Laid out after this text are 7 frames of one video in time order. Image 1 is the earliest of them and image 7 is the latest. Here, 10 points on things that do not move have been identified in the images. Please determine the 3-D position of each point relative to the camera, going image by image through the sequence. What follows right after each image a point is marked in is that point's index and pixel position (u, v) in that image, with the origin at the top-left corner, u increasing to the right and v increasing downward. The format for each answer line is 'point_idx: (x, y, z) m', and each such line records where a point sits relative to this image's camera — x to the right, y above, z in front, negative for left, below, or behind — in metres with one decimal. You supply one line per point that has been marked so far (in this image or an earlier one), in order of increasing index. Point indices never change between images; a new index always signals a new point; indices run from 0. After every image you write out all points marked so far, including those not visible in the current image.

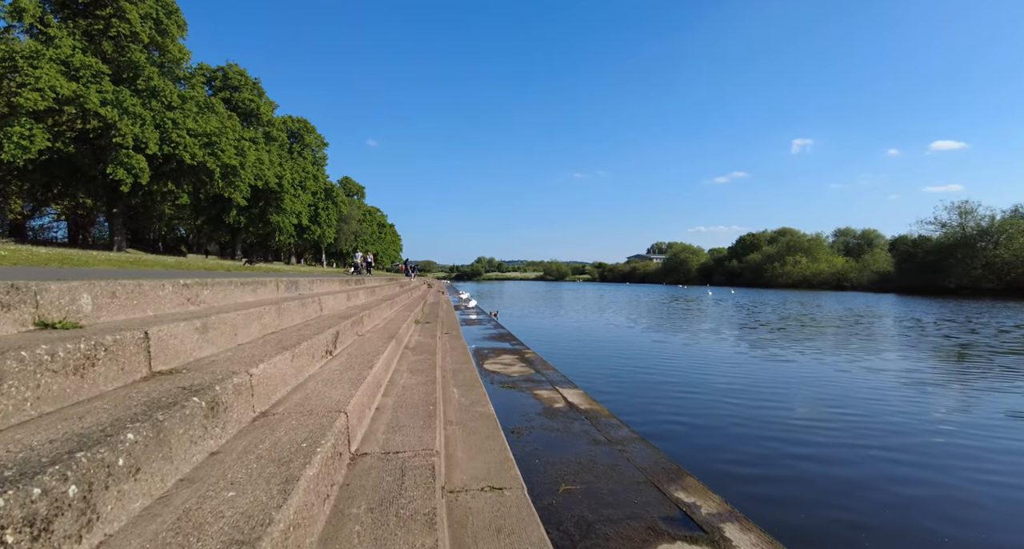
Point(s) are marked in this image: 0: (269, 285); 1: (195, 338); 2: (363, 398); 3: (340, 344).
0: (-3.5, -0.2, +7.4) m
1: (-2.3, -0.5, +3.7) m
2: (-1.2, -1.0, +4.1) m
3: (-2.1, -0.9, +6.1) m
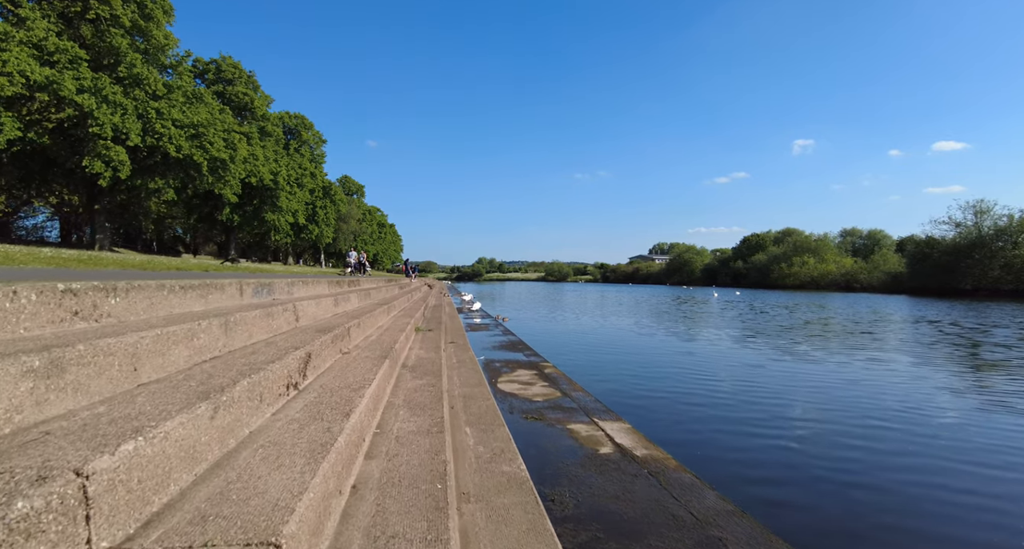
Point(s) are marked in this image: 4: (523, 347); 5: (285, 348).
0: (-3.2, -0.2, +5.8) m
1: (-2.0, -0.5, +2.1) m
2: (-0.9, -1.0, +2.5) m
3: (-1.8, -0.9, +4.5) m
4: (+0.3, -1.8, +12.7) m
5: (-2.0, -0.6, +4.5) m
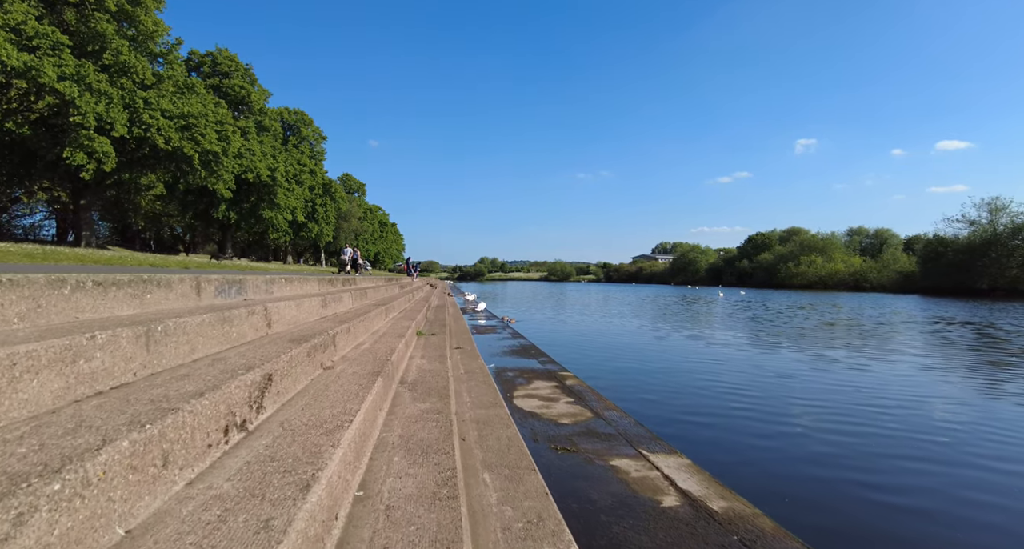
0: (-3.0, -0.1, +4.5) m
1: (-1.8, -0.4, +0.9) m
2: (-0.7, -1.0, +1.3) m
3: (-1.5, -0.8, +3.3) m
4: (+0.5, -1.7, +11.4) m
5: (-1.8, -0.6, +3.2) m
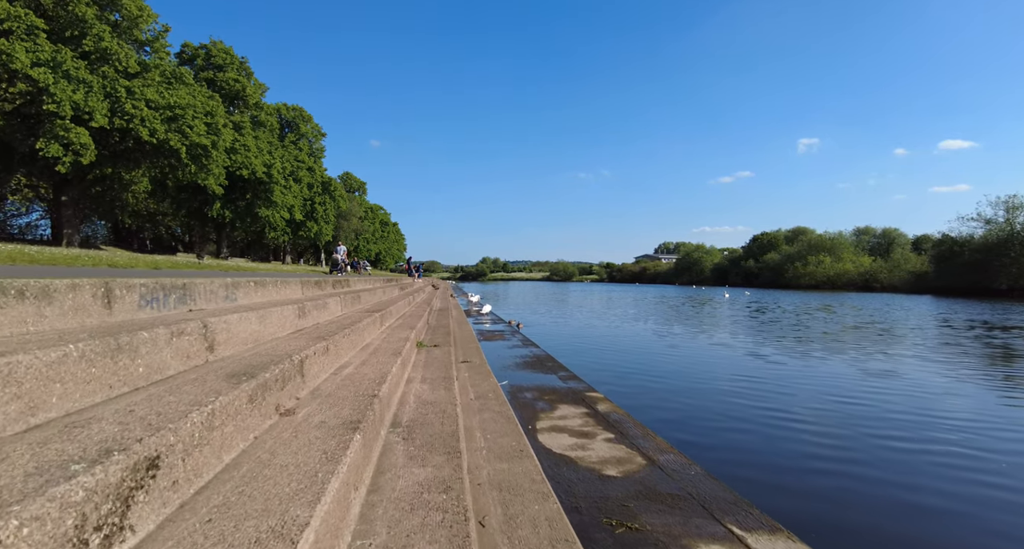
0: (-2.7, -0.1, +3.1) m
1: (-1.6, -0.5, -0.6) m
2: (-0.4, -1.0, -0.2) m
3: (-1.3, -0.8, +1.8) m
4: (+0.8, -1.8, +10.0) m
5: (-1.5, -0.6, +1.8) m
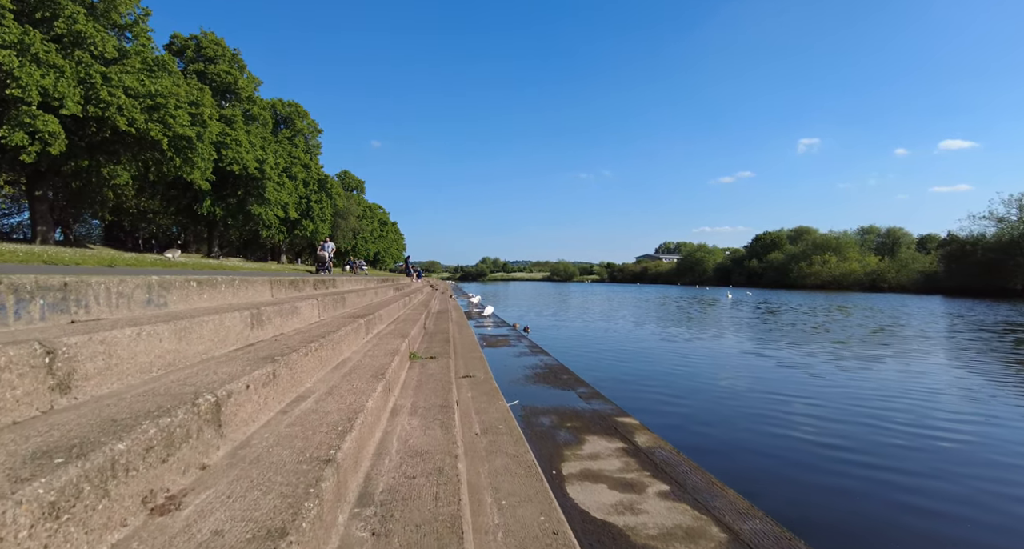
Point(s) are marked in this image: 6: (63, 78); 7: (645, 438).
0: (-2.6, -0.1, +1.7) m
1: (-1.4, -0.4, -2.0) m
2: (-0.3, -1.0, -1.6) m
3: (-1.1, -0.8, +0.4) m
4: (+1.0, -1.7, +8.6) m
5: (-1.4, -0.6, +0.4) m
6: (-16.0, +7.0, +18.2) m
7: (+1.4, -1.7, +5.5) m
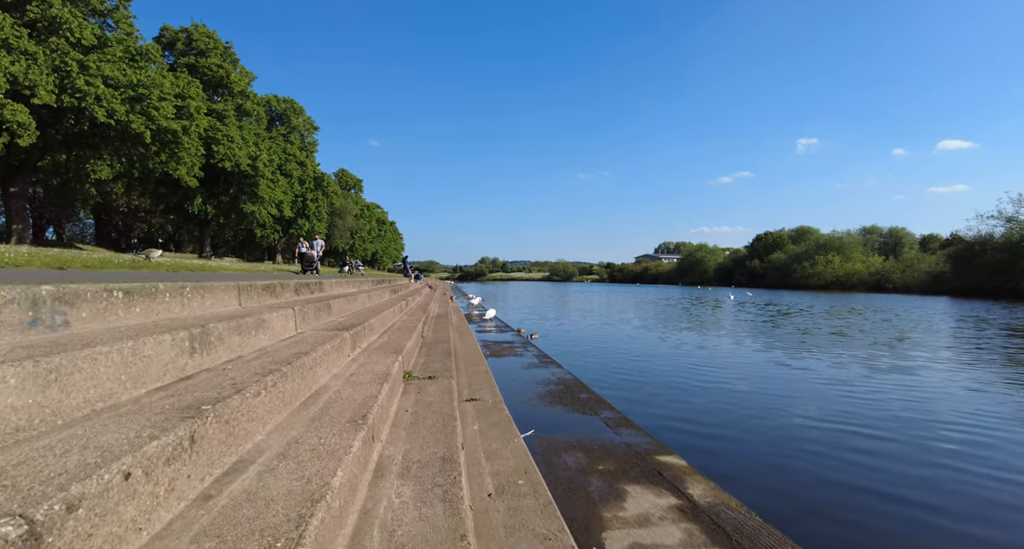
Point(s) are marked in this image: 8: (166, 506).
0: (-2.4, -0.2, +0.5) m
1: (-1.2, -0.5, -3.2) m
2: (-0.1, -1.0, -2.8) m
3: (-0.9, -0.9, -0.7) m
4: (+1.1, -1.8, +7.4) m
5: (-1.2, -0.6, -0.8) m
6: (-15.9, +7.0, +17.0) m
7: (+1.6, -1.8, +4.3) m
8: (-1.4, -0.9, +2.0) m
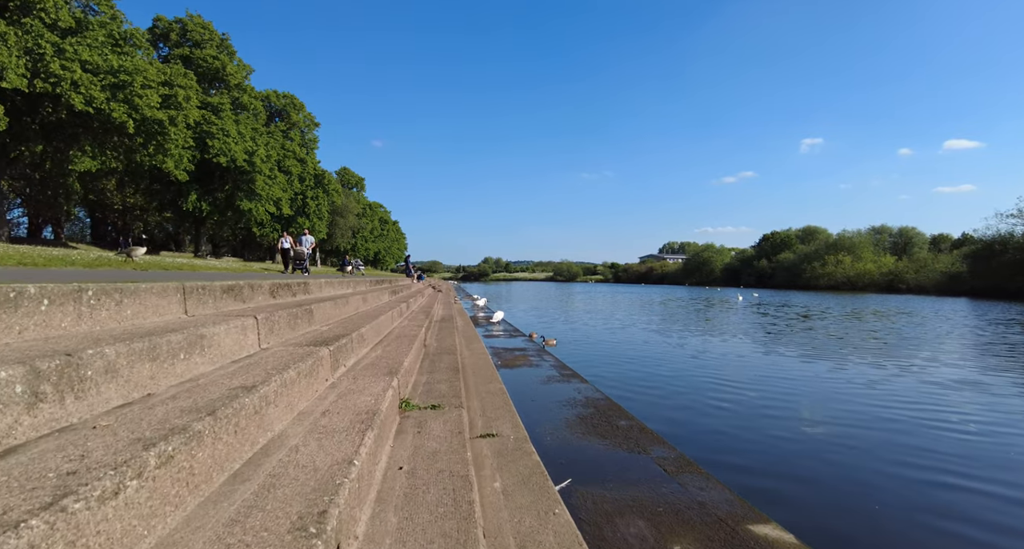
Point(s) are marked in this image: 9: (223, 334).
0: (-2.2, -0.1, -0.9) m
1: (-1.0, -0.5, -4.6) m
2: (+0.1, -1.0, -4.2) m
3: (-0.7, -0.9, -2.2) m
4: (+1.4, -1.8, +6.0) m
5: (-0.9, -0.6, -2.2) m
6: (-15.6, +7.0, +15.6) m
7: (+1.8, -1.8, +2.8) m
8: (-1.1, -0.9, +0.6) m
9: (-2.2, -0.4, +3.8) m
